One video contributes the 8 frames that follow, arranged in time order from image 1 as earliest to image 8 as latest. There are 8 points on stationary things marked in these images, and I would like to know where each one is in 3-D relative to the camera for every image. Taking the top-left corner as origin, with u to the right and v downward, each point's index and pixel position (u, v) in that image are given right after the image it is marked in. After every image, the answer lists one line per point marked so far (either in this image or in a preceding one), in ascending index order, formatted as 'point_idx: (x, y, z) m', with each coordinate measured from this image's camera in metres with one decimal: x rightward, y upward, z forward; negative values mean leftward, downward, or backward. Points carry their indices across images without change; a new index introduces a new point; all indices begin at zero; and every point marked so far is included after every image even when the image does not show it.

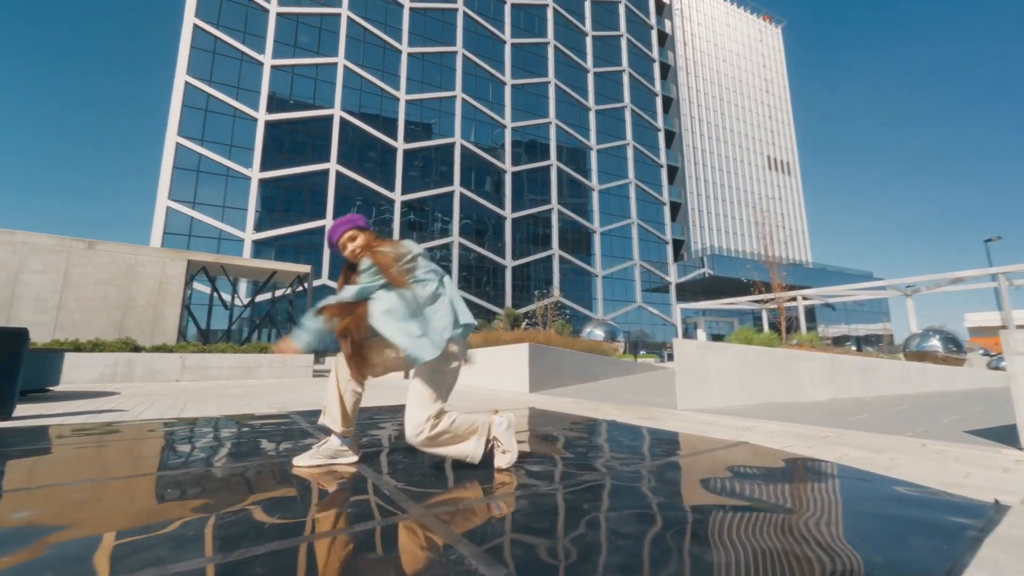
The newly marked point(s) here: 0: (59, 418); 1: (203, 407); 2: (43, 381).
0: (-6.2, -1.8, +6.4) m
1: (-5.2, -2.0, +7.7) m
2: (-9.0, -1.7, +8.8) m
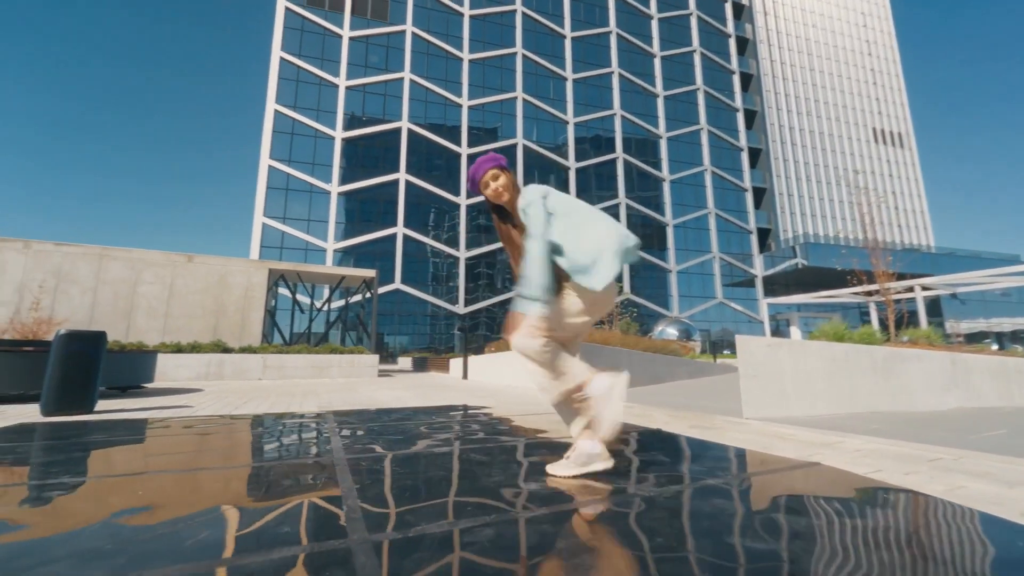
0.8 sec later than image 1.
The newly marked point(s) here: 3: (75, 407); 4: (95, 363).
0: (-5.7, -1.9, +6.9) m
1: (-4.4, -2.1, +8.1) m
2: (-8.0, -1.9, +9.8) m
3: (-6.2, -1.7, +6.6) m
4: (-6.1, -1.1, +6.8) m
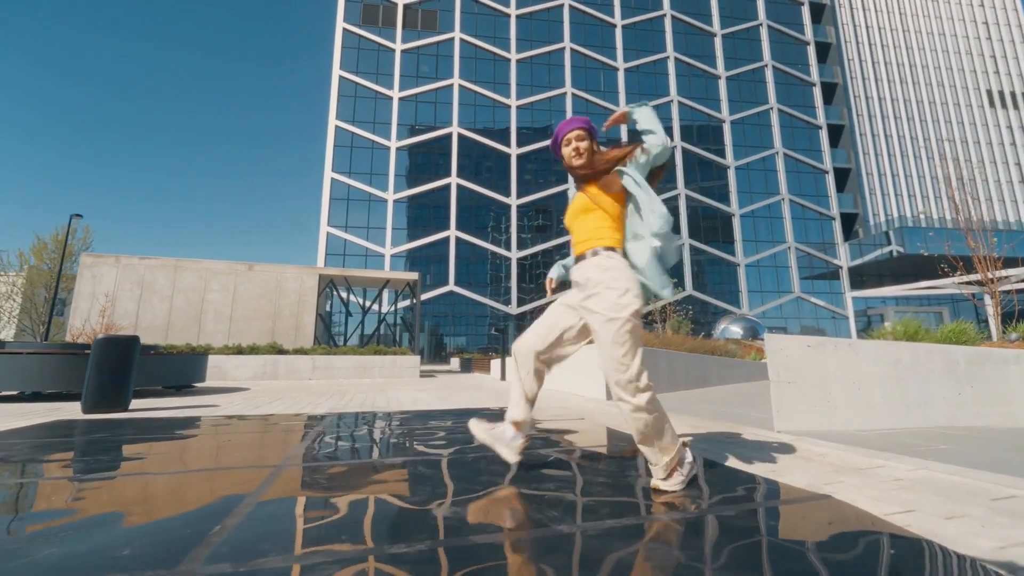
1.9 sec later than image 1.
0: (-5.5, -2.0, +7.3) m
1: (-4.1, -2.1, +8.3) m
2: (-7.4, -2.1, +10.5) m
3: (-6.1, -1.8, +7.1) m
4: (-6.0, -1.2, +7.2) m
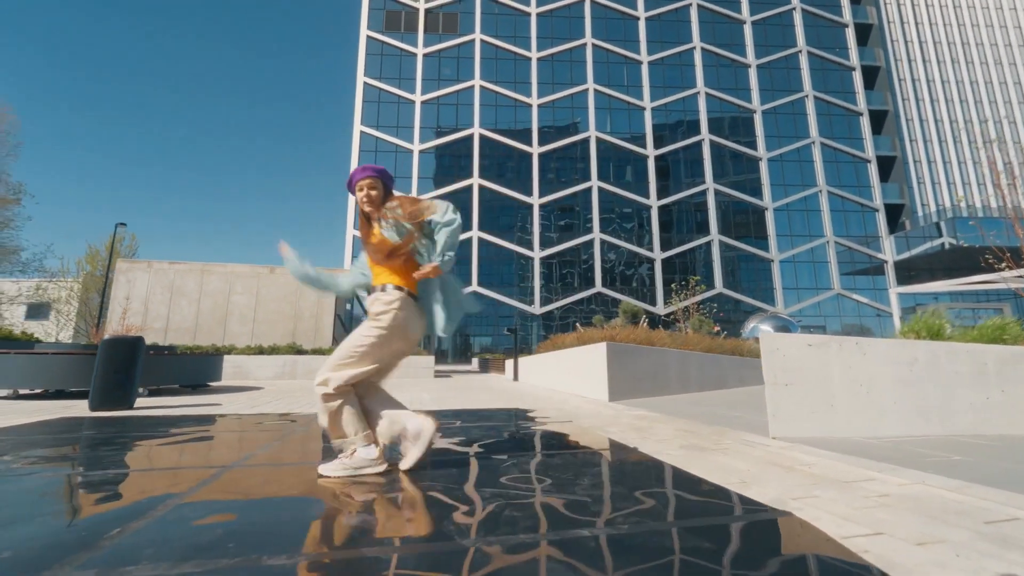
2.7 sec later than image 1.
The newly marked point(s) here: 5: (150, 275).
0: (-5.6, -2.0, +7.5) m
1: (-4.1, -2.1, +8.4) m
2: (-7.2, -2.1, +10.8) m
3: (-6.2, -1.8, +7.3) m
4: (-6.1, -1.2, +7.5) m
5: (-12.6, +0.4, +15.9) m
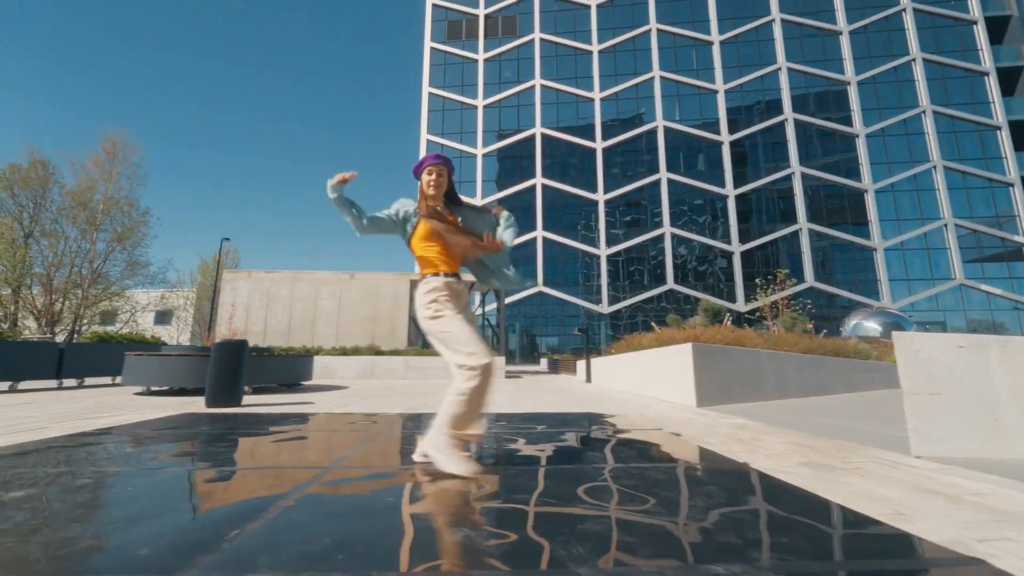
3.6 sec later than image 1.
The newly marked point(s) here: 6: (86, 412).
0: (-4.2, -2.1, +8.1) m
1: (-2.6, -2.2, +8.7) m
2: (-5.3, -2.2, +11.6) m
3: (-4.9, -2.0, +8.0) m
4: (-4.8, -1.3, +8.1) m
5: (-10.0, +0.2, +17.4) m
6: (-7.0, -2.0, +7.7) m
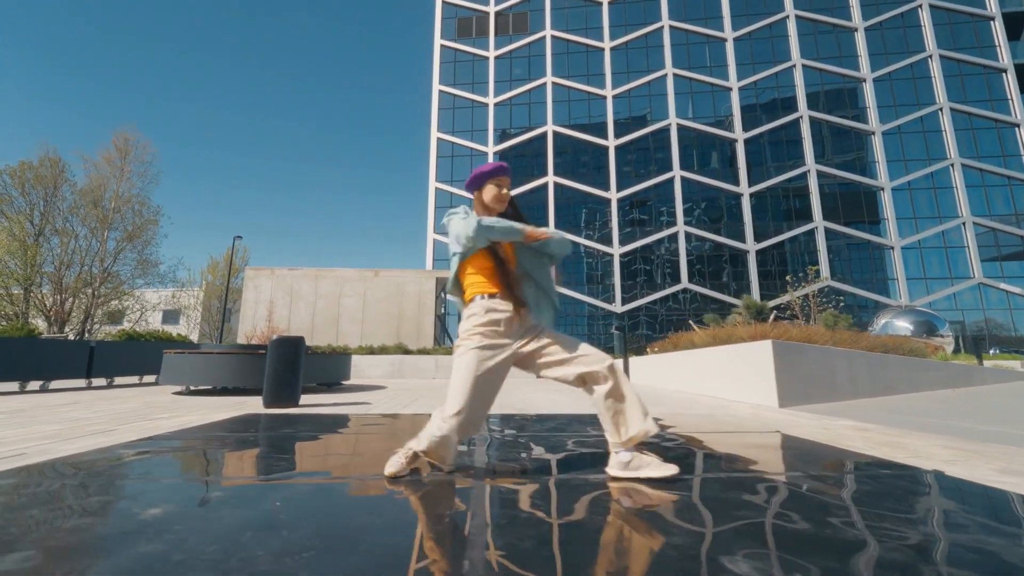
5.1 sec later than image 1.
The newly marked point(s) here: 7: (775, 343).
0: (-3.2, -2.1, +7.9) m
1: (-1.6, -2.2, +8.6) m
2: (-4.3, -2.2, +11.4) m
3: (-3.9, -1.9, +7.8) m
4: (-3.7, -1.3, +8.0) m
5: (-9.0, +0.2, +17.2) m
6: (-6.0, -2.0, +7.5) m
7: (+4.0, -0.9, +7.1) m
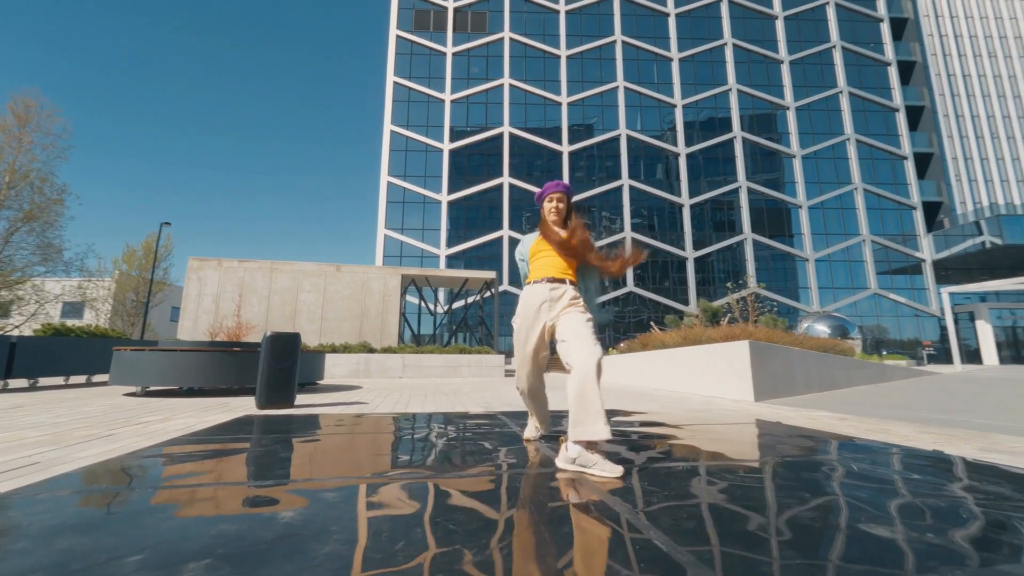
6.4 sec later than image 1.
0: (-3.2, -2.1, +7.7) m
1: (-1.7, -2.2, +8.6) m
2: (-4.8, -2.1, +11.0) m
3: (-3.8, -1.9, +7.5) m
4: (-3.7, -1.2, +7.7) m
5: (-10.2, +0.5, +16.0) m
6: (-5.8, -1.9, +6.9) m
7: (+4.1, -1.0, +8.0) m
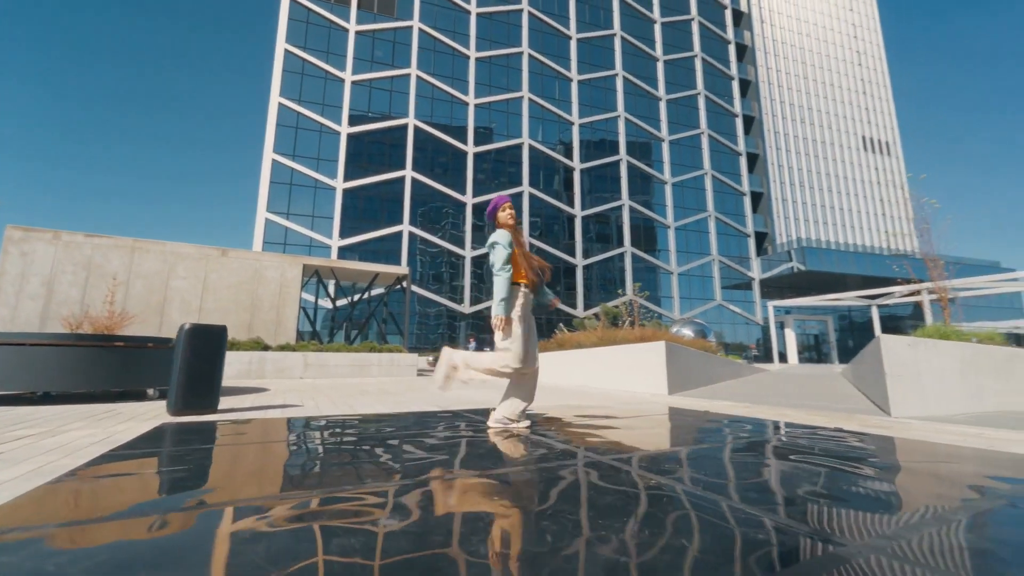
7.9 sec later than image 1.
0: (-3.8, -1.9, +6.7) m
1: (-2.6, -2.0, +8.0) m
2: (-6.3, -1.8, +9.5) m
3: (-4.3, -1.6, +6.3) m
4: (-4.2, -1.0, +6.6) m
5: (-12.7, +1.1, +12.8) m
6: (-6.1, -1.6, +5.2) m
7: (+3.2, -1.1, +9.0) m
